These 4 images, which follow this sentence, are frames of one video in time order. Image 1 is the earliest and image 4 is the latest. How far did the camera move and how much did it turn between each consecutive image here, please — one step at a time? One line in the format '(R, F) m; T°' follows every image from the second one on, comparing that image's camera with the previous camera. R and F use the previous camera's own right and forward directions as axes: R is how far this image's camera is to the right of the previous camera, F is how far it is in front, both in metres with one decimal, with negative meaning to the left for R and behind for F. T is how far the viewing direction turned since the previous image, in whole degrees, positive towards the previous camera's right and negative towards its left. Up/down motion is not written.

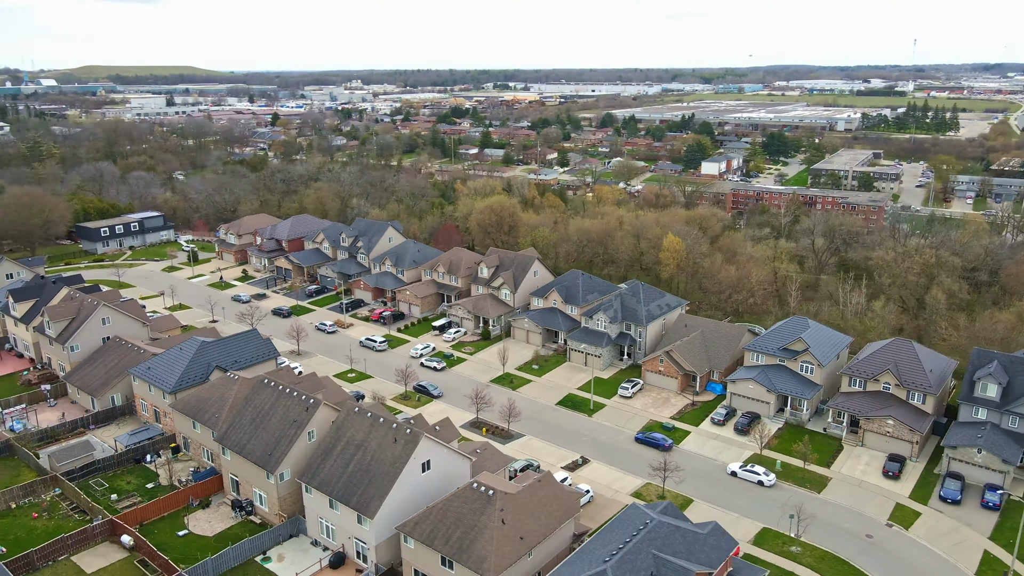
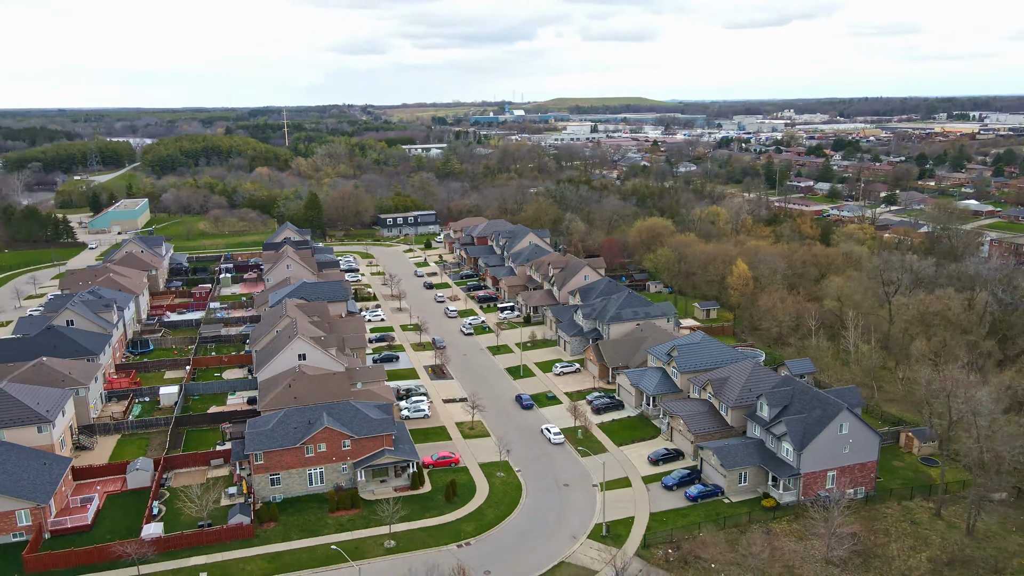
(+20.5, -2.4) m; -33°
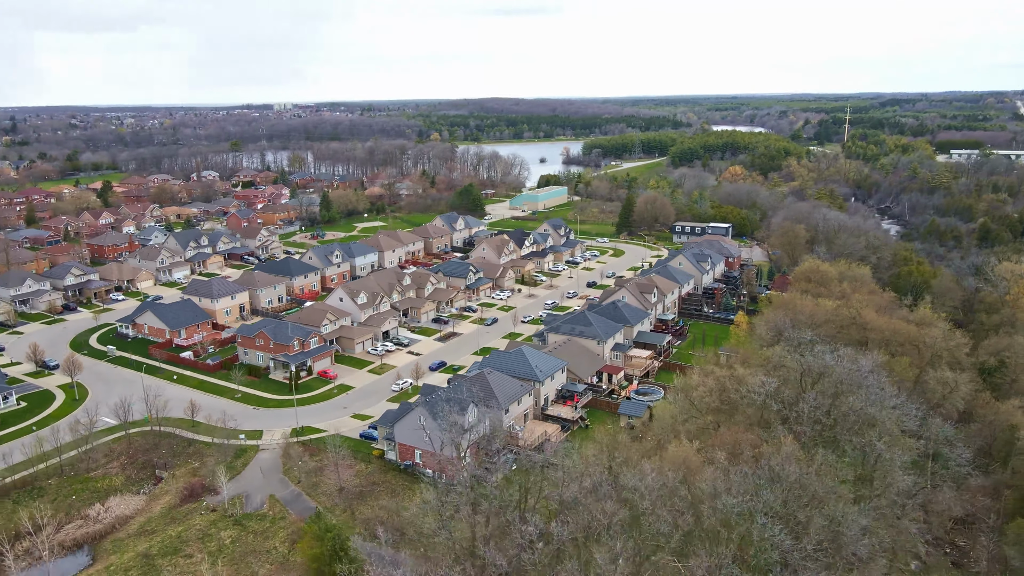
(+33.3, +4.4) m; -46°
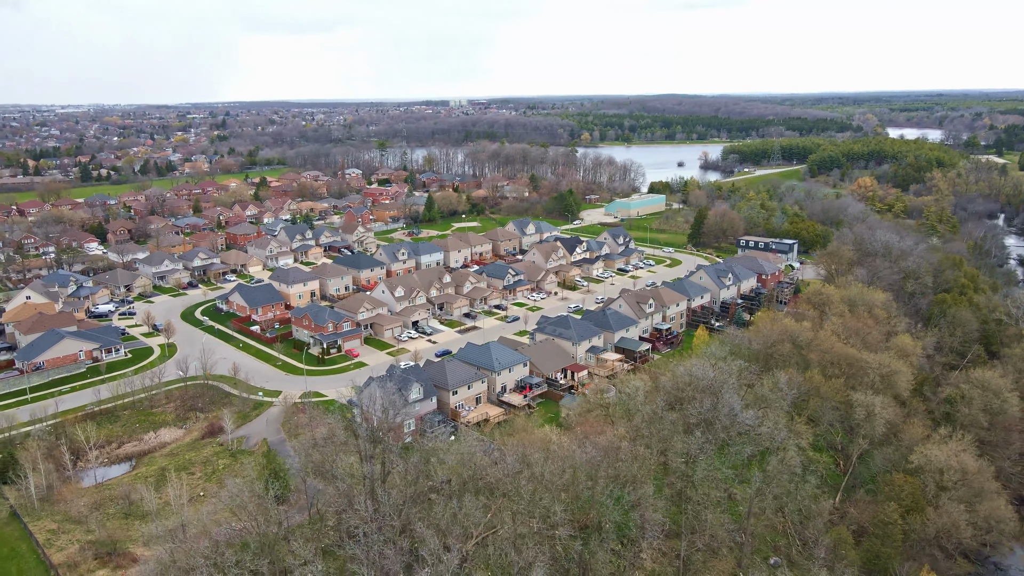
(+11.2, -5.2) m; -13°
